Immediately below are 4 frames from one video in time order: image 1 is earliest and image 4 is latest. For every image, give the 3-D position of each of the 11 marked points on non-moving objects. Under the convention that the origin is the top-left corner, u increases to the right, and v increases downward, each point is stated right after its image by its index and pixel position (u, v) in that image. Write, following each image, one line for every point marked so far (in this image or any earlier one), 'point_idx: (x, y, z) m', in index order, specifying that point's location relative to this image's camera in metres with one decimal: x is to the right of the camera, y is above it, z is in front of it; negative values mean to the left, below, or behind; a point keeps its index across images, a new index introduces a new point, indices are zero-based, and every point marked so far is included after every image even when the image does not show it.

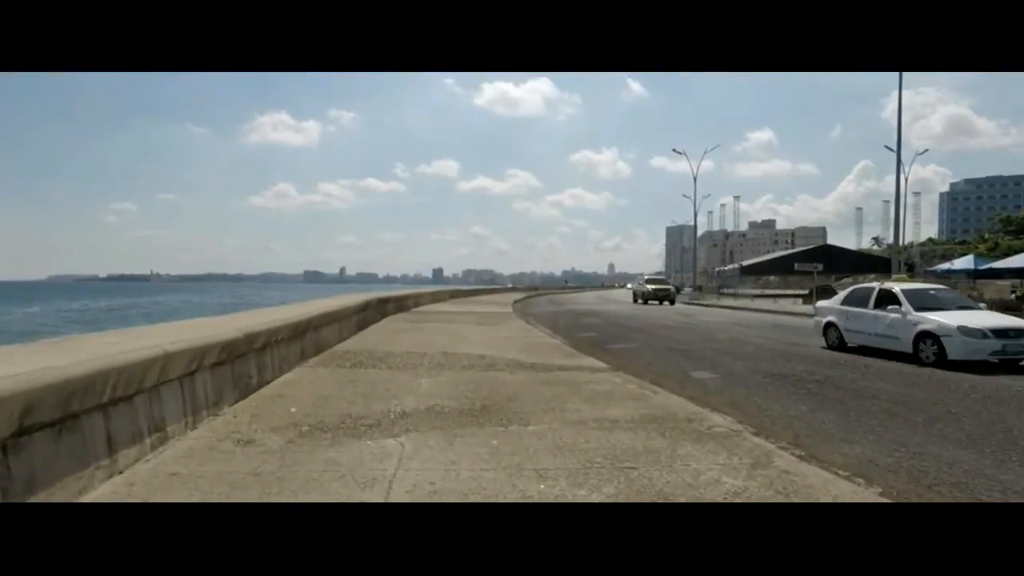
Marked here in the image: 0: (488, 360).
0: (-0.3, -1.0, +9.9) m
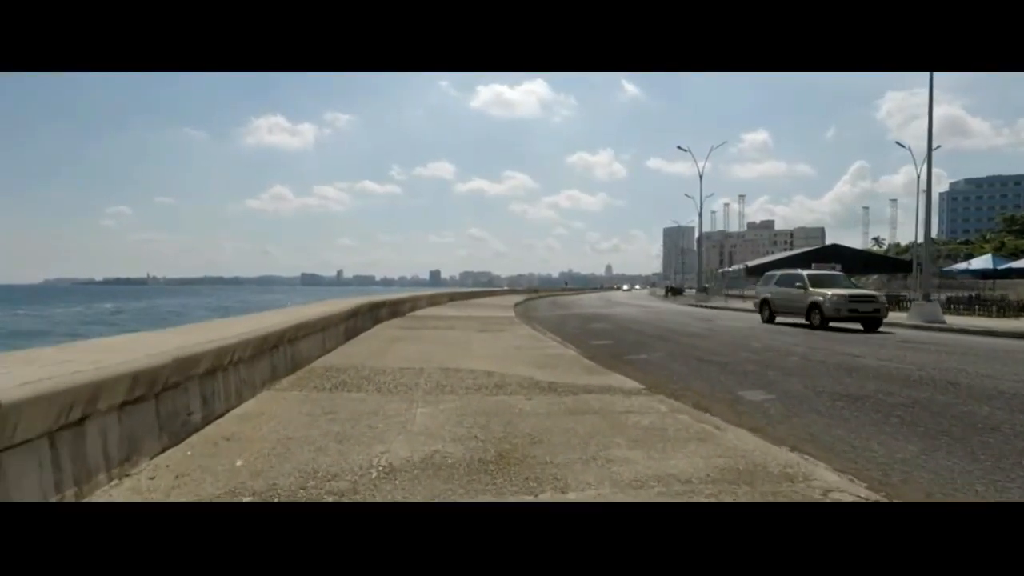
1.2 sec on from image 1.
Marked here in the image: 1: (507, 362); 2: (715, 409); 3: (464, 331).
0: (-0.1, -1.0, +8.3) m
1: (-0.1, -1.0, +9.9) m
2: (+1.9, -1.2, +7.2) m
3: (-1.0, -0.9, +16.3) m
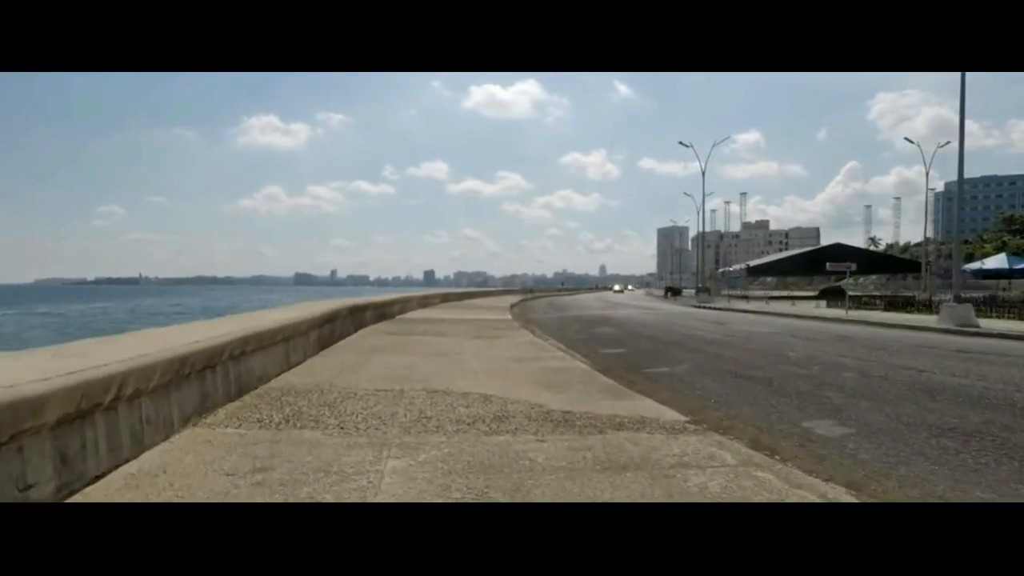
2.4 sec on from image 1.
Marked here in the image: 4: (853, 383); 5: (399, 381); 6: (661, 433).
0: (-0.1, -1.1, +6.6) m
1: (-0.1, -1.0, +8.1) m
2: (+2.0, -1.2, +5.5) m
3: (-1.1, -1.0, +14.5) m
4: (+3.7, -1.0, +8.3) m
5: (-1.2, -1.0, +8.0) m
6: (+1.1, -1.1, +5.6) m
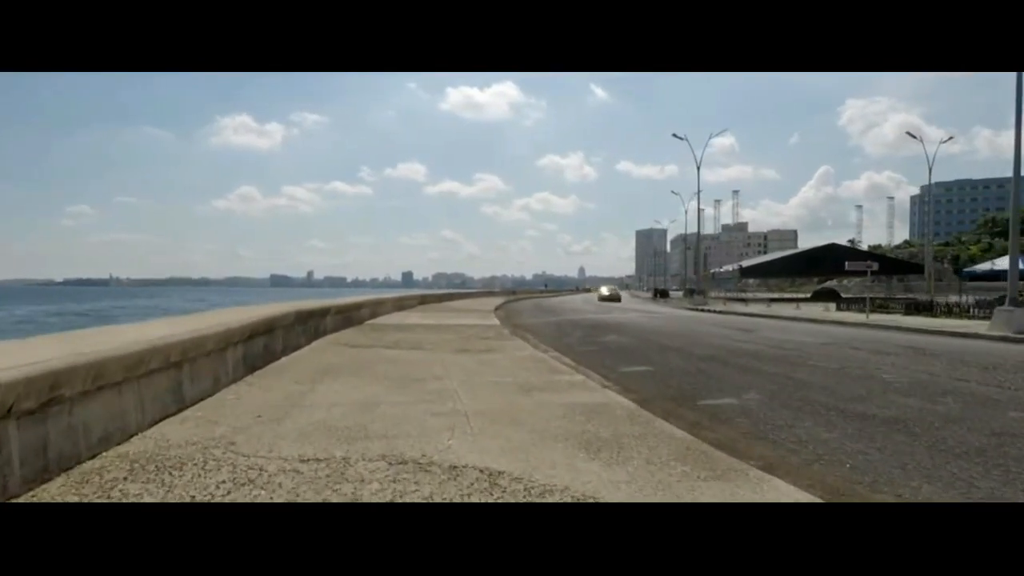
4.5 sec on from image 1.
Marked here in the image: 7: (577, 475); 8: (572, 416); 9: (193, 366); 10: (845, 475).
0: (0.0, -1.0, +3.6) m
1: (0.0, -1.0, +5.1) m
2: (+2.1, -1.2, +2.5) m
3: (-1.2, -1.0, +11.5) m
4: (+3.8, -1.0, +5.4) m
5: (-1.1, -1.0, +5.0) m
6: (+1.2, -1.0, +2.7) m
7: (+0.4, -1.0, +4.2) m
8: (+0.4, -1.0, +5.9) m
9: (-2.6, -0.6, +6.2) m
10: (+2.0, -1.1, +4.6) m
